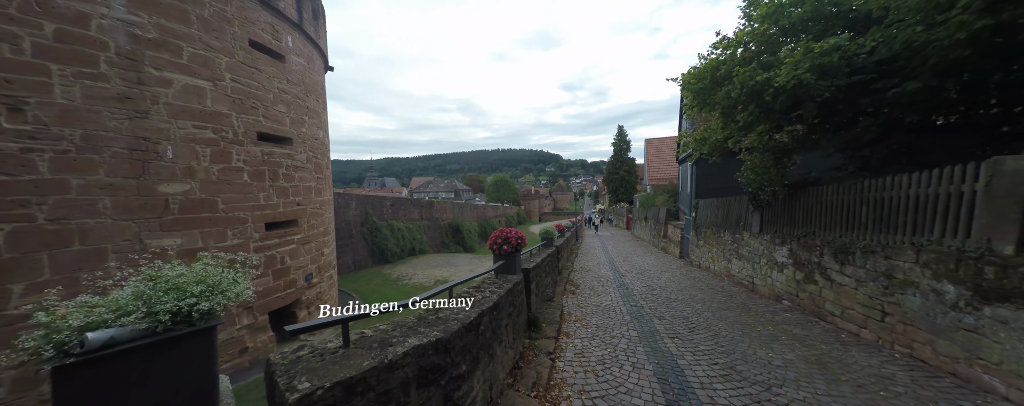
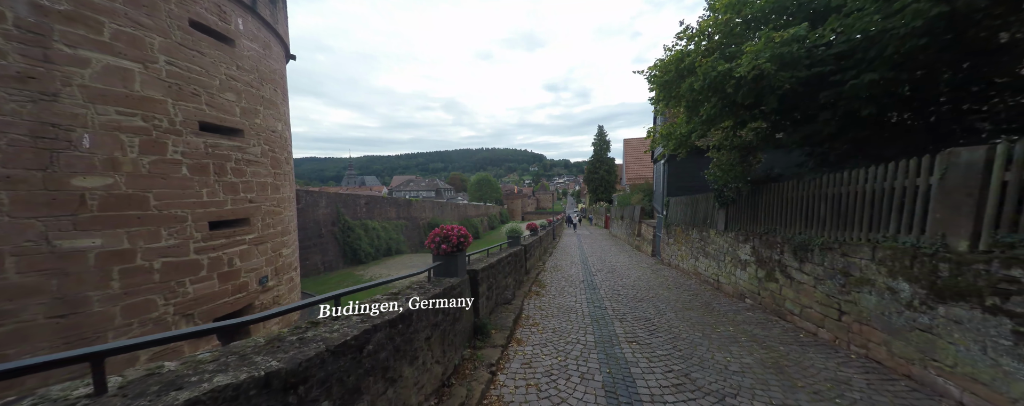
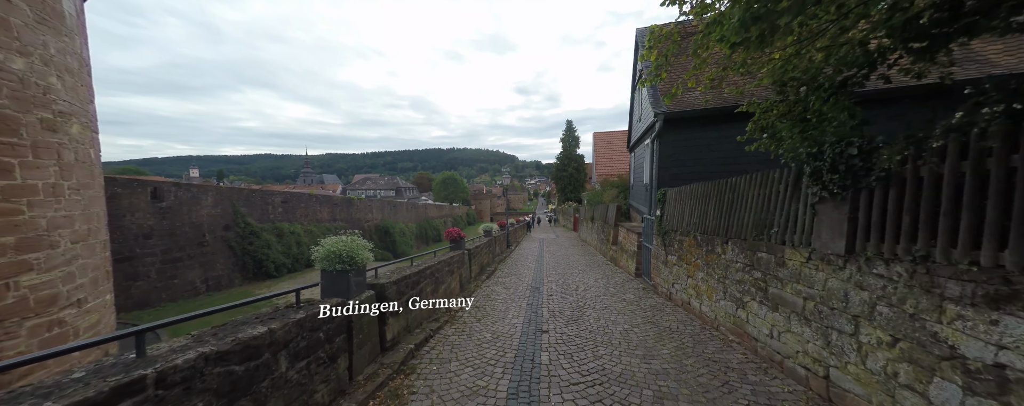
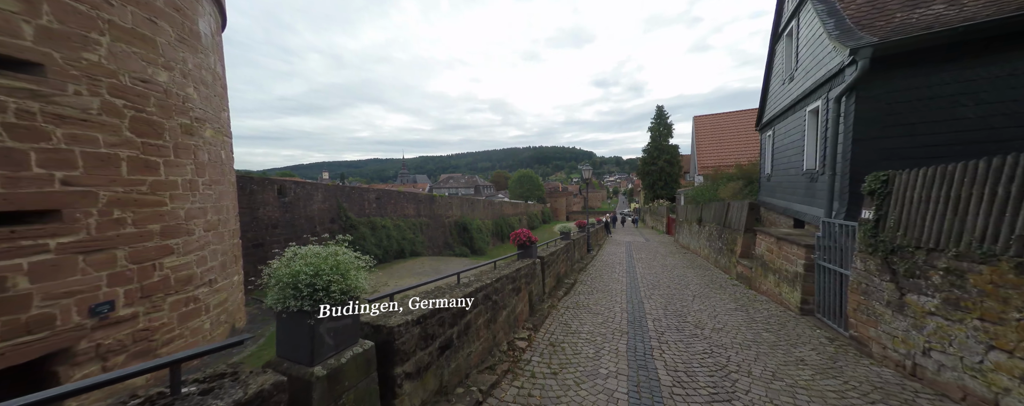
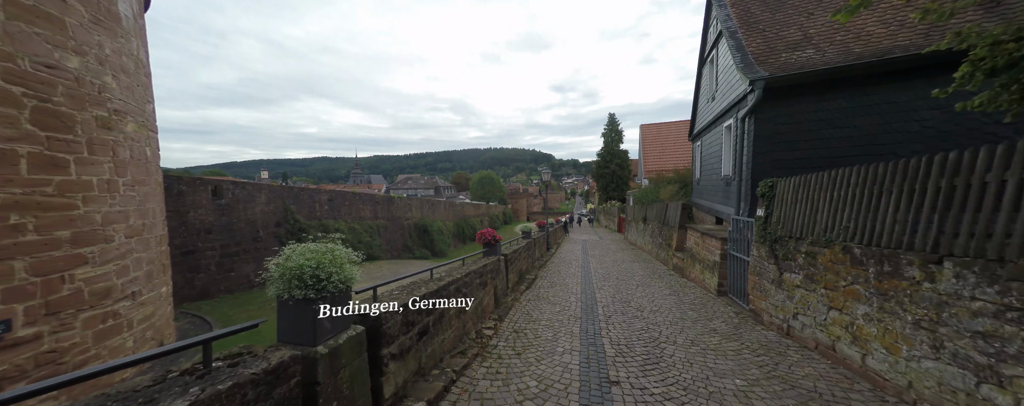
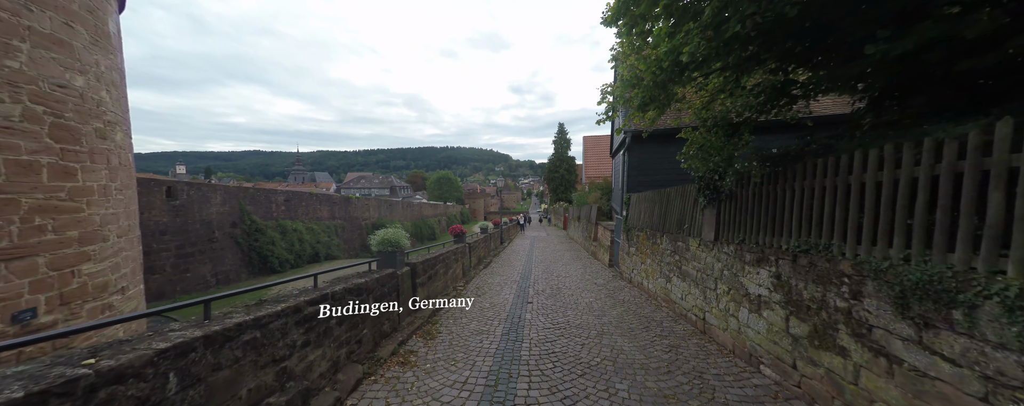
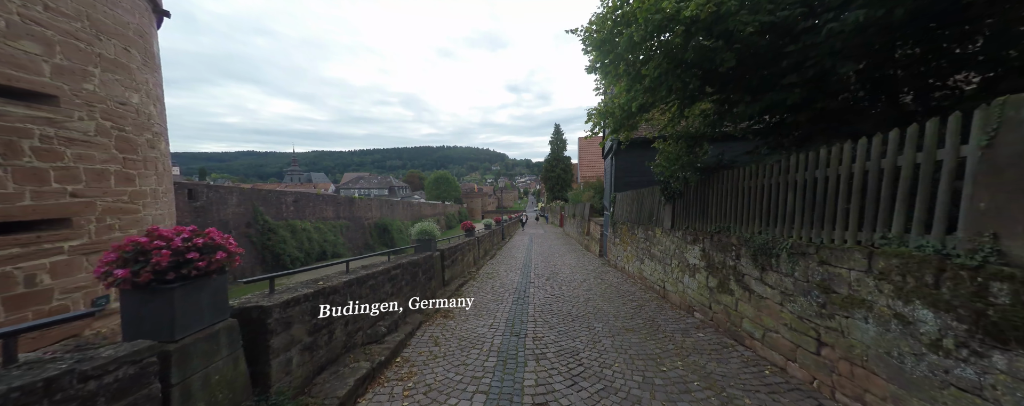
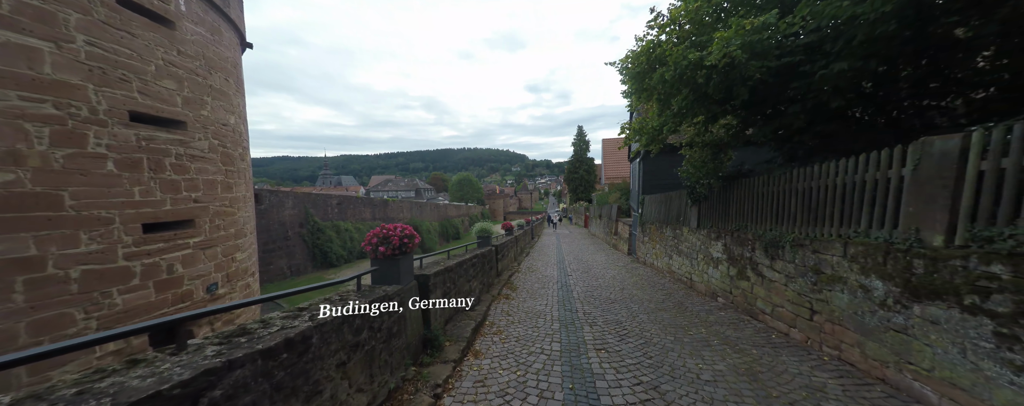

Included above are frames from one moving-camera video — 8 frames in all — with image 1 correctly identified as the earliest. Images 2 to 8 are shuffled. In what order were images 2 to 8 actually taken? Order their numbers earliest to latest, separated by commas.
2, 8, 7, 6, 3, 5, 4
